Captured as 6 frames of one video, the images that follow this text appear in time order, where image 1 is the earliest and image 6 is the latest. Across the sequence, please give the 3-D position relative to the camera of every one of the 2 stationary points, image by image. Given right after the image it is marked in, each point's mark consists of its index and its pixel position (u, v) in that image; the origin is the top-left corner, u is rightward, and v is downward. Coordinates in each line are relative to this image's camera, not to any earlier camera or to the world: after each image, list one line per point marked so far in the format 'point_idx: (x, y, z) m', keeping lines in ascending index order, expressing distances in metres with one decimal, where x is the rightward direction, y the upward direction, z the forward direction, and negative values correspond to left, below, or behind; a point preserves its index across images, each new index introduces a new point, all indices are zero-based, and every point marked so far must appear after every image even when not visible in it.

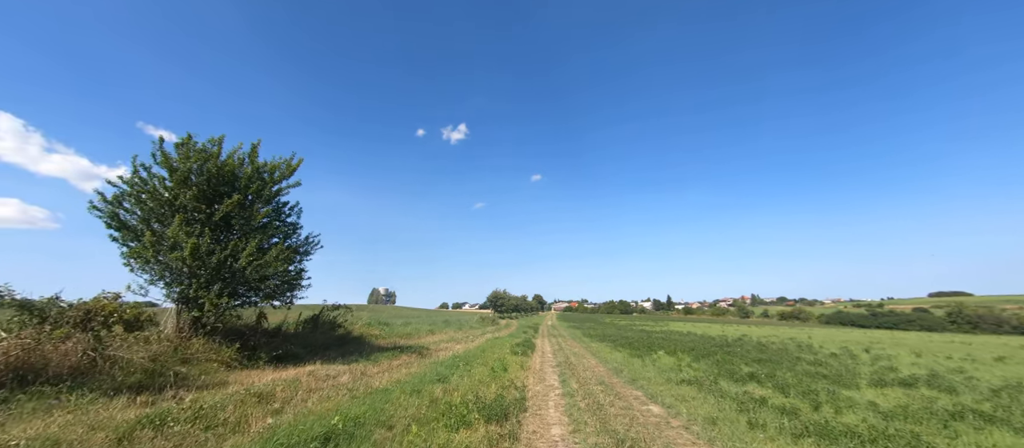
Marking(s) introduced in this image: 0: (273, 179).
0: (-10.7, +2.0, +17.0) m
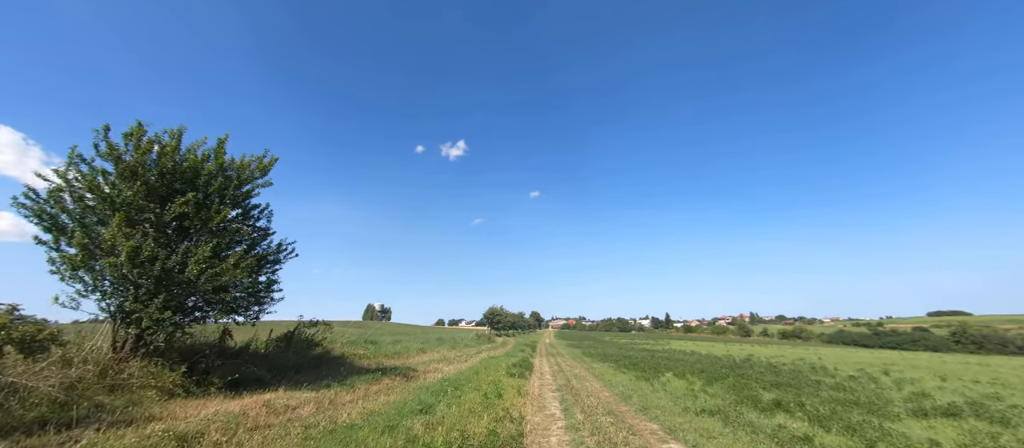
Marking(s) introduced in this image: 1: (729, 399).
0: (-10.8, +1.9, +15.1) m
1: (+10.4, -8.4, +18.3) m
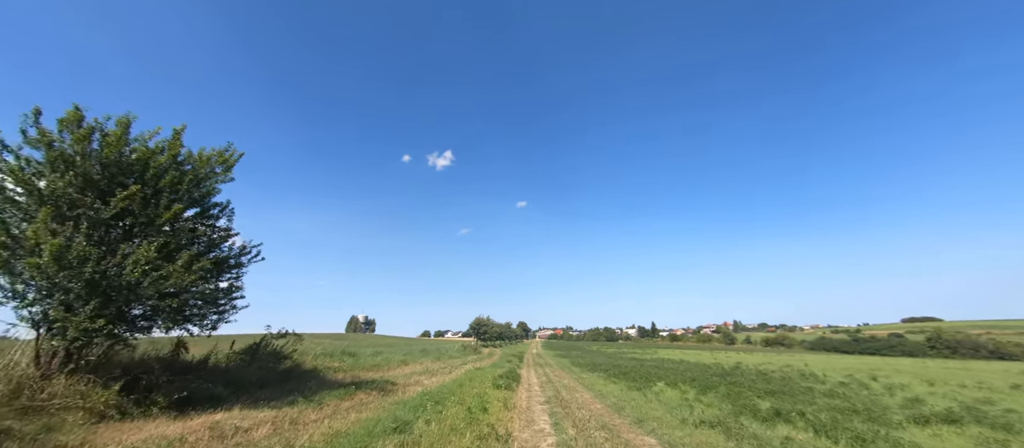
0: (-11.4, +1.9, +13.8) m
1: (+9.8, -8.5, +17.4) m
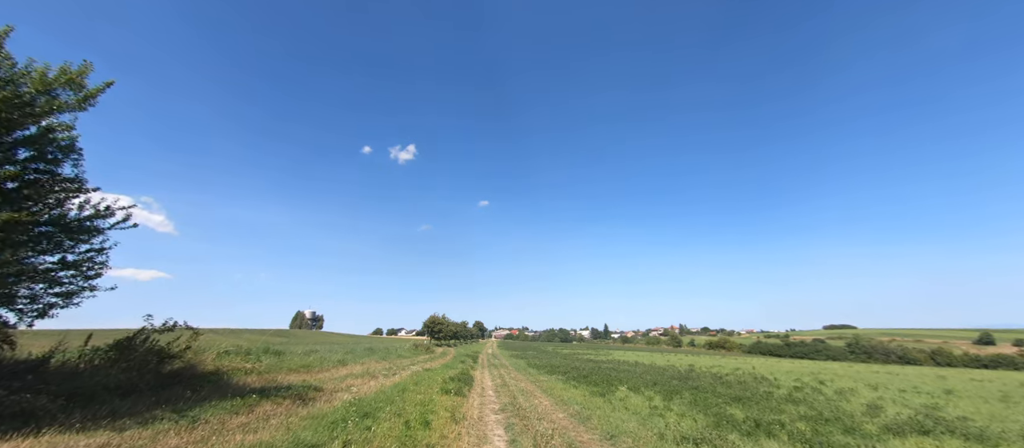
0: (-12.4, +3.3, +9.8) m
1: (+7.8, -8.0, +15.6) m
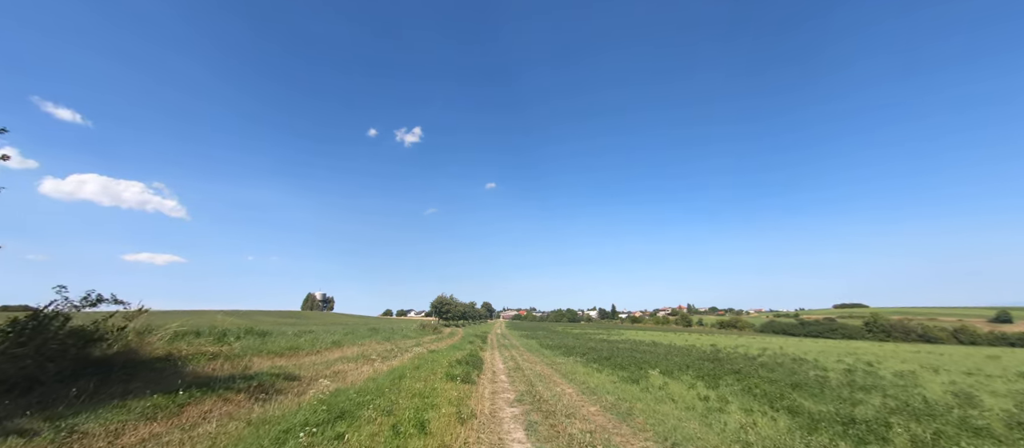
0: (-11.9, +4.7, +6.1) m
1: (+8.5, -6.1, +12.0) m
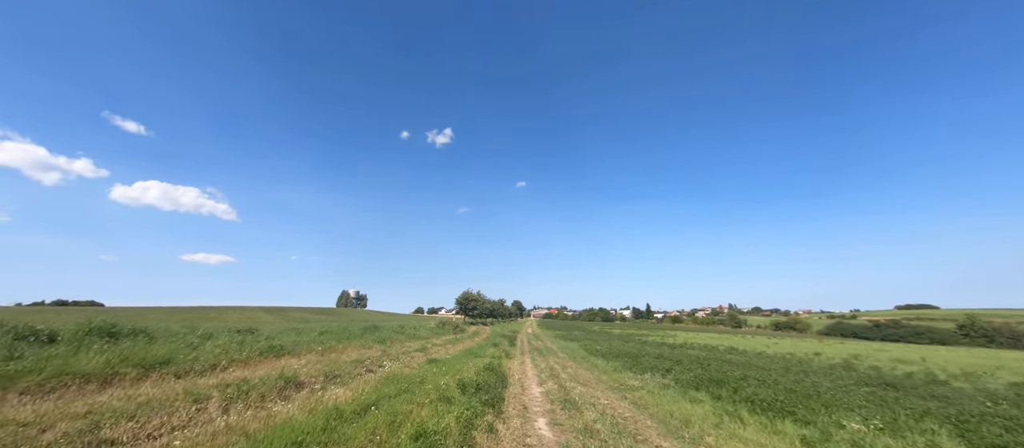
0: (-11.9, +7.7, -4.5) m
1: (+9.0, -2.9, -0.2) m
